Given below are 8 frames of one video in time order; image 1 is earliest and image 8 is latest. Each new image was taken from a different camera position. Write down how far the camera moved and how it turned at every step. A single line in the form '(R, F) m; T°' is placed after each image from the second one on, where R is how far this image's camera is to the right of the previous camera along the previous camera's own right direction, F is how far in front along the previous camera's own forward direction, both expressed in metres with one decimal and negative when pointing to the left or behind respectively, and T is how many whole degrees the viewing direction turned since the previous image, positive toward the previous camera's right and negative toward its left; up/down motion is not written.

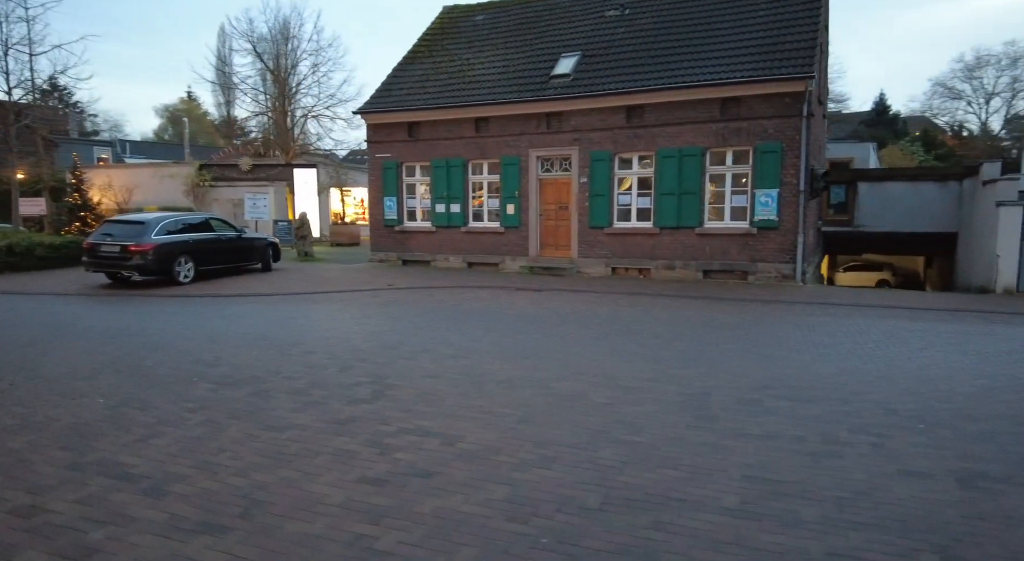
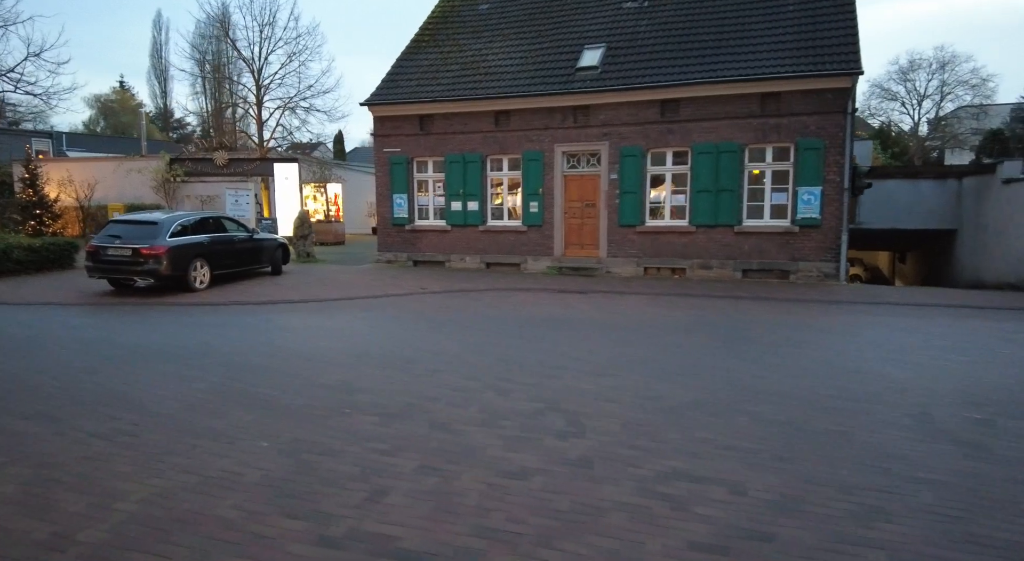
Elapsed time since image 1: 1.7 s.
(-2.1, +0.8) m; +5°
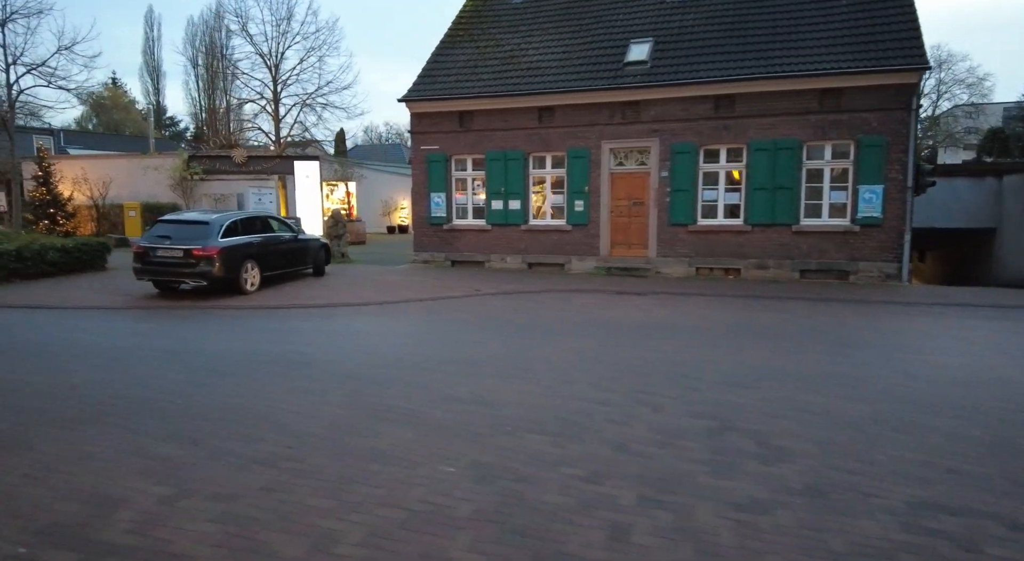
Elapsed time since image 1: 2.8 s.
(-1.4, +0.4) m; +1°
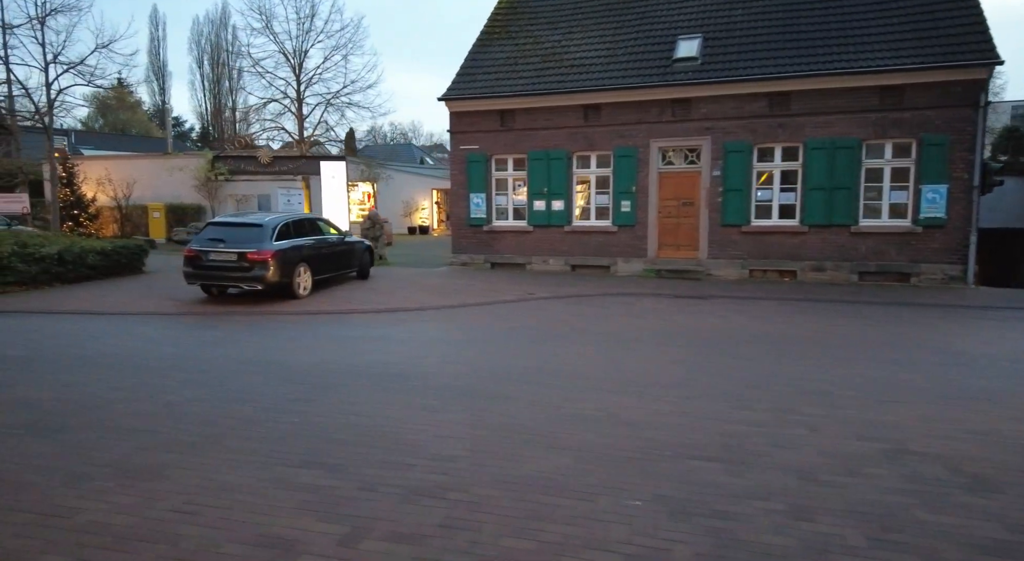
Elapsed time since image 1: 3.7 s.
(-1.1, +0.4) m; 0°
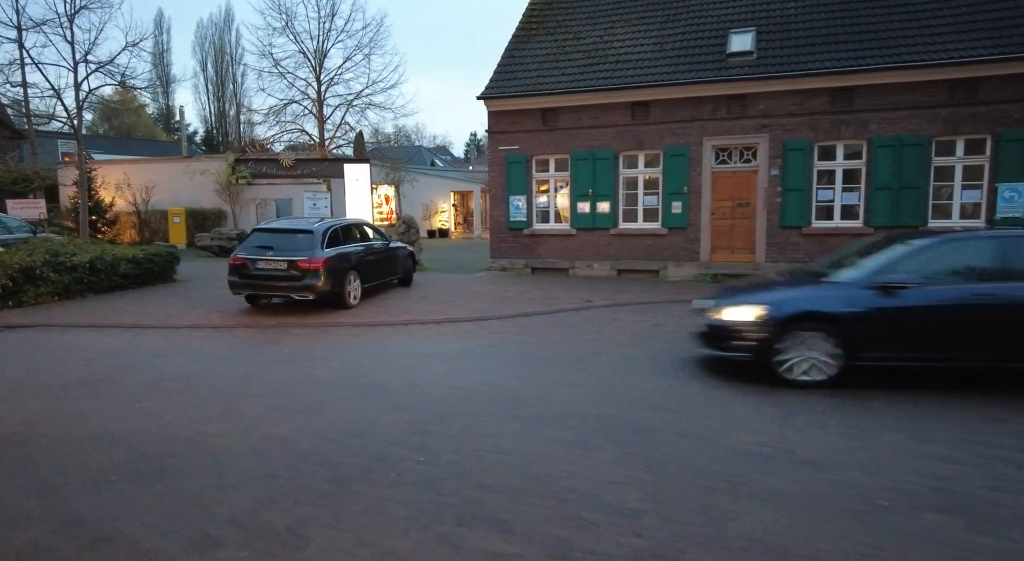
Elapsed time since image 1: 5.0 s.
(-1.1, +0.7) m; 0°
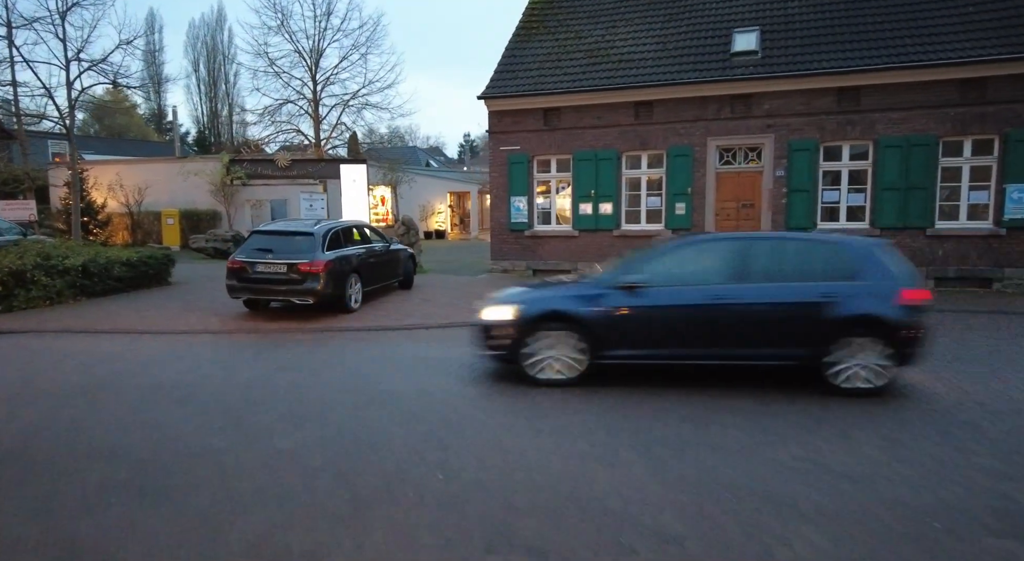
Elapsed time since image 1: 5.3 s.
(-0.2, +0.2) m; +1°
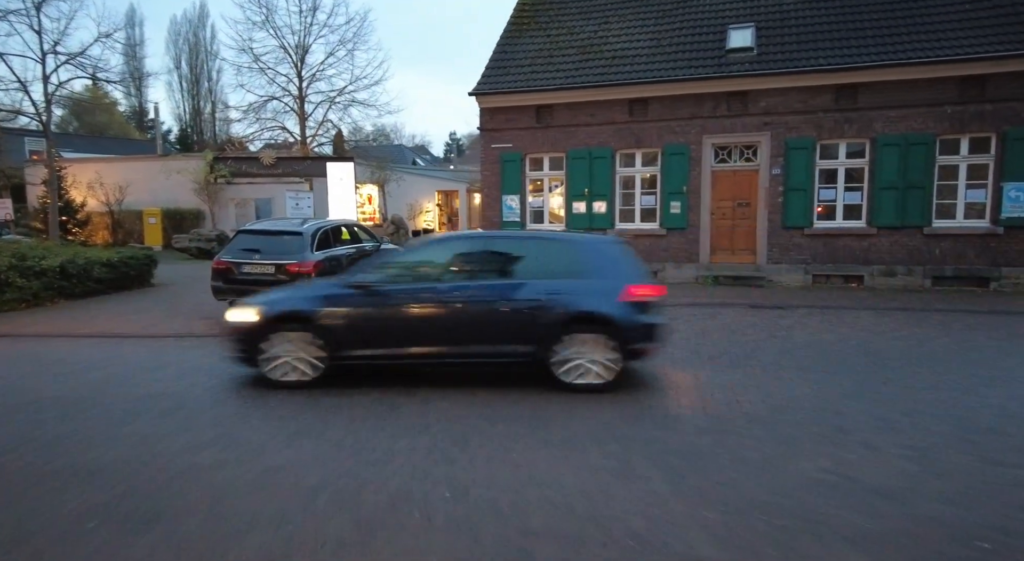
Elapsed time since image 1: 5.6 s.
(-0.2, +0.3) m; +1°
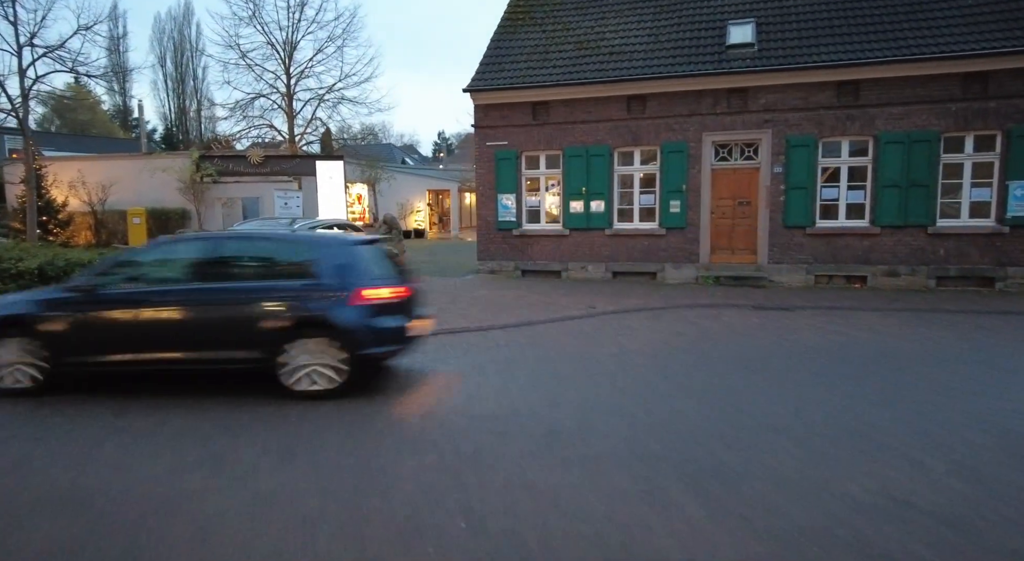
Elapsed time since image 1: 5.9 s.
(-0.2, +0.4) m; +1°
